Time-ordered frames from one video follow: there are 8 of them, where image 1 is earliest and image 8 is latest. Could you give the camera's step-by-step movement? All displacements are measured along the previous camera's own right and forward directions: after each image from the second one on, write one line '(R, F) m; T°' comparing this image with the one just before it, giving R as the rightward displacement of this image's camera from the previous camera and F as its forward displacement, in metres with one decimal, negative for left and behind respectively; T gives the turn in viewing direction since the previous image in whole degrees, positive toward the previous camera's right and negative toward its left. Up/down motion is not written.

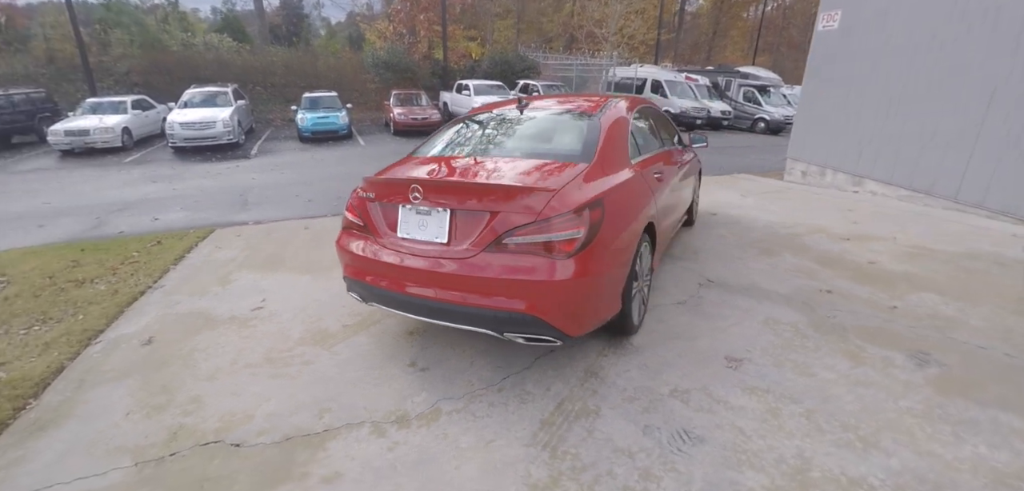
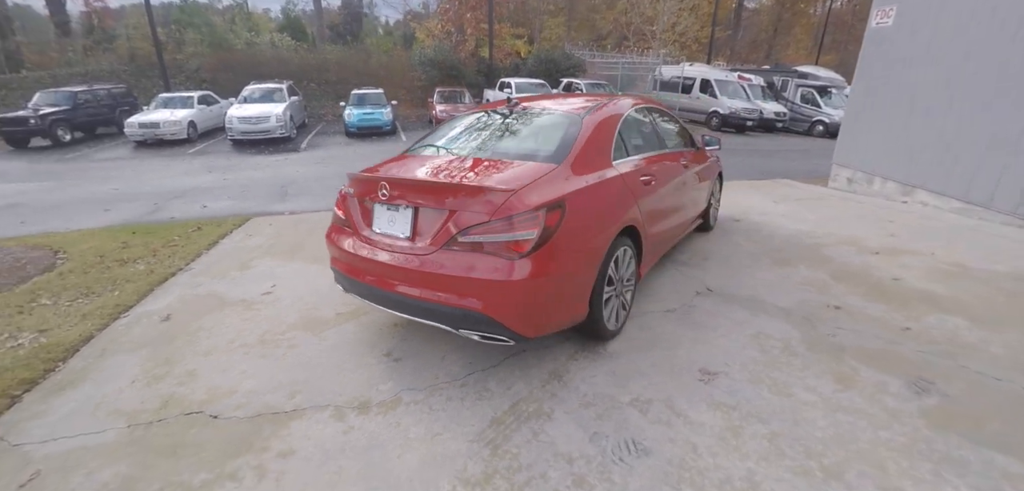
(+0.5, 0.0) m; -7°
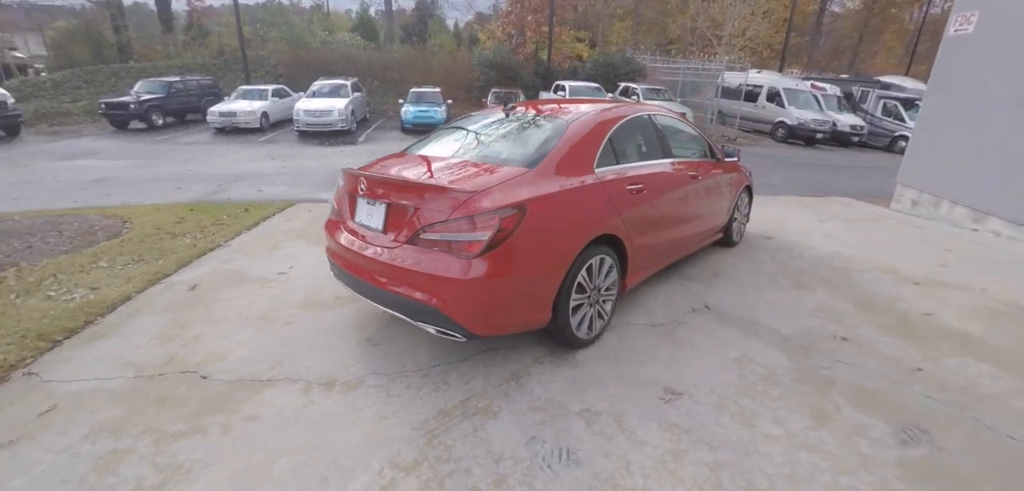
(+0.6, 0.0) m; -8°
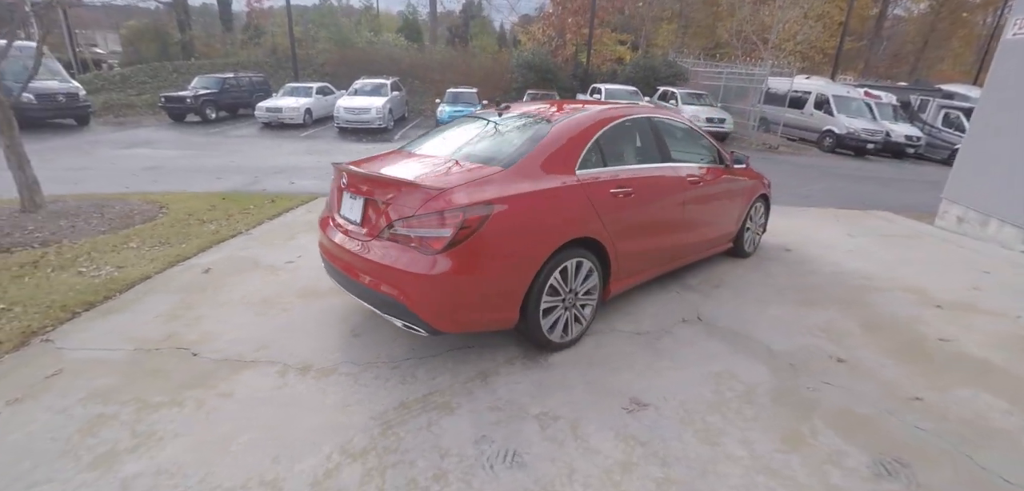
(+0.4, 0.0) m; -6°
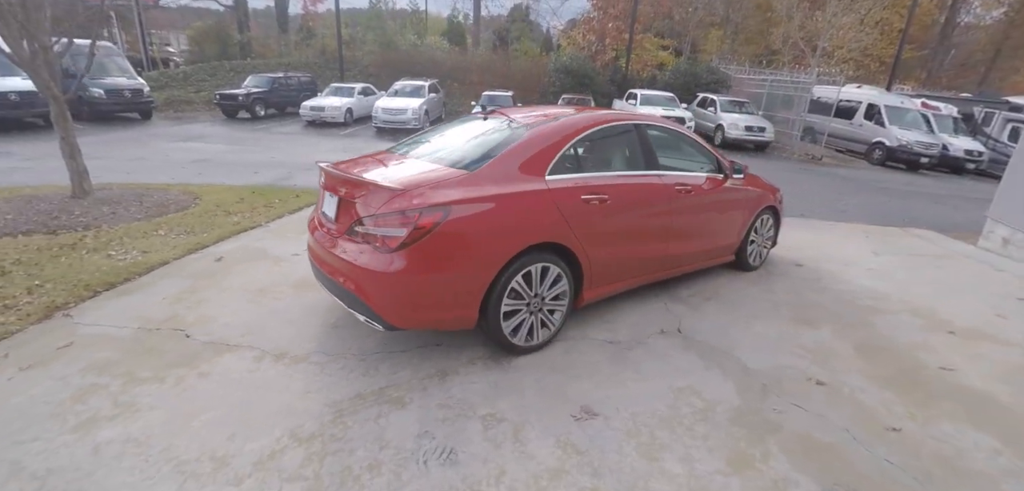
(+0.5, 0.0) m; -6°
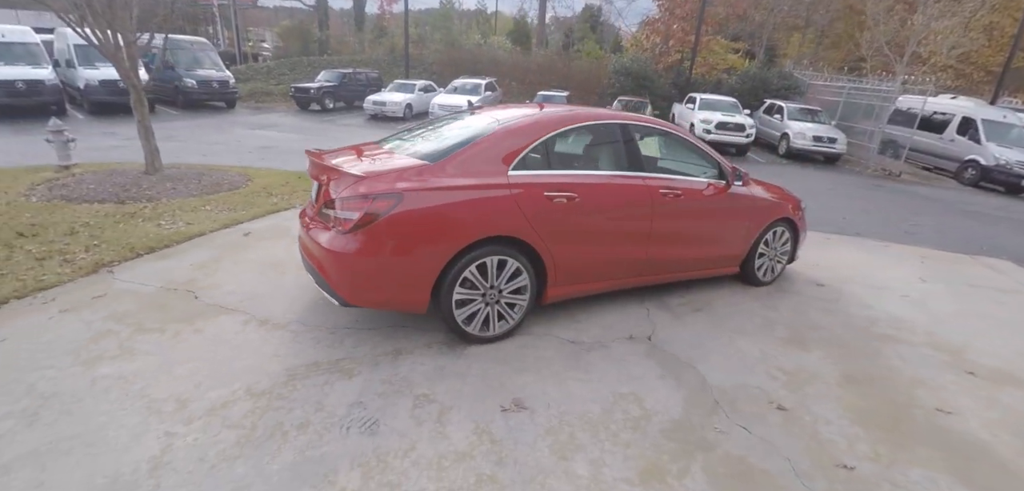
(+0.7, 0.0) m; -9°
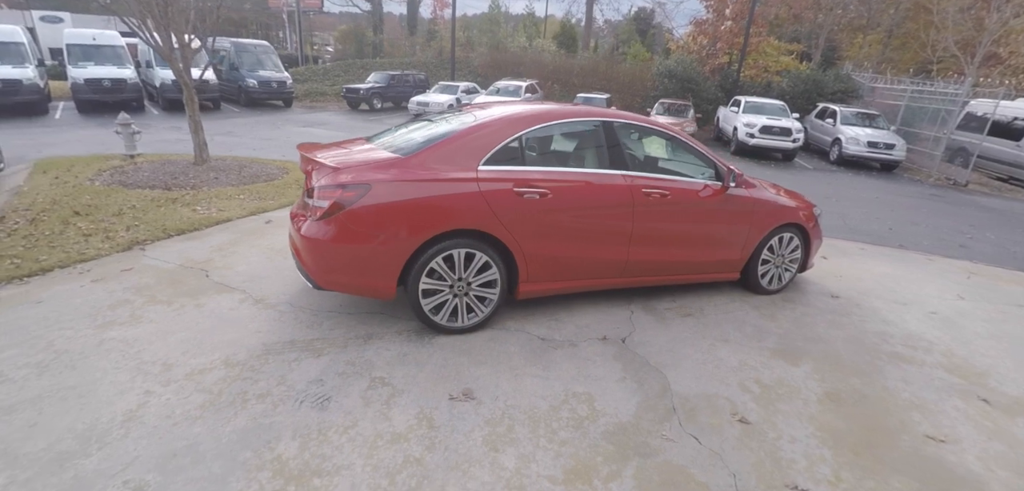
(+0.6, 0.0) m; -7°
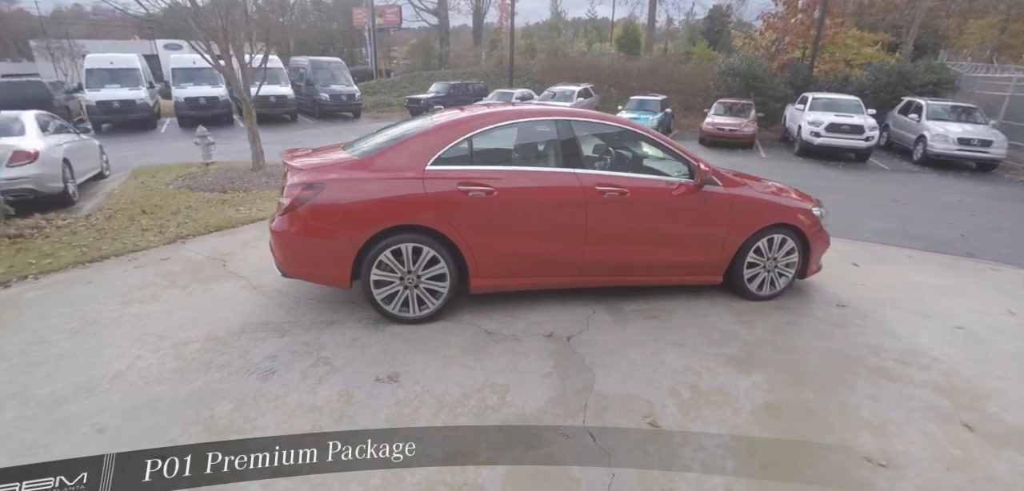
(+1.0, 0.0) m; -11°
